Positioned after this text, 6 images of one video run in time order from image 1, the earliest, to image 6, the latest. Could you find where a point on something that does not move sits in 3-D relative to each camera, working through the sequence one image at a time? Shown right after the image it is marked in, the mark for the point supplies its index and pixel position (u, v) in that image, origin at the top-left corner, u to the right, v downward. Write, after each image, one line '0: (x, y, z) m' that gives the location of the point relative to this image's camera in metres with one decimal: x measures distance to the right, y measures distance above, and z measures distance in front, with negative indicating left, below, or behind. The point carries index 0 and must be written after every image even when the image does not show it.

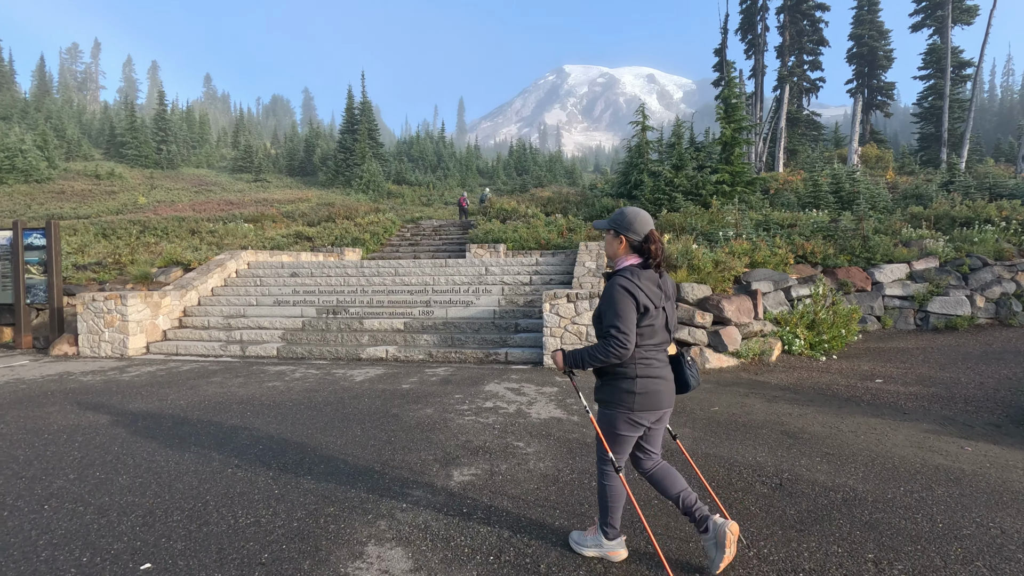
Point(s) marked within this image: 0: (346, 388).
0: (-2.1, -1.3, +6.8) m
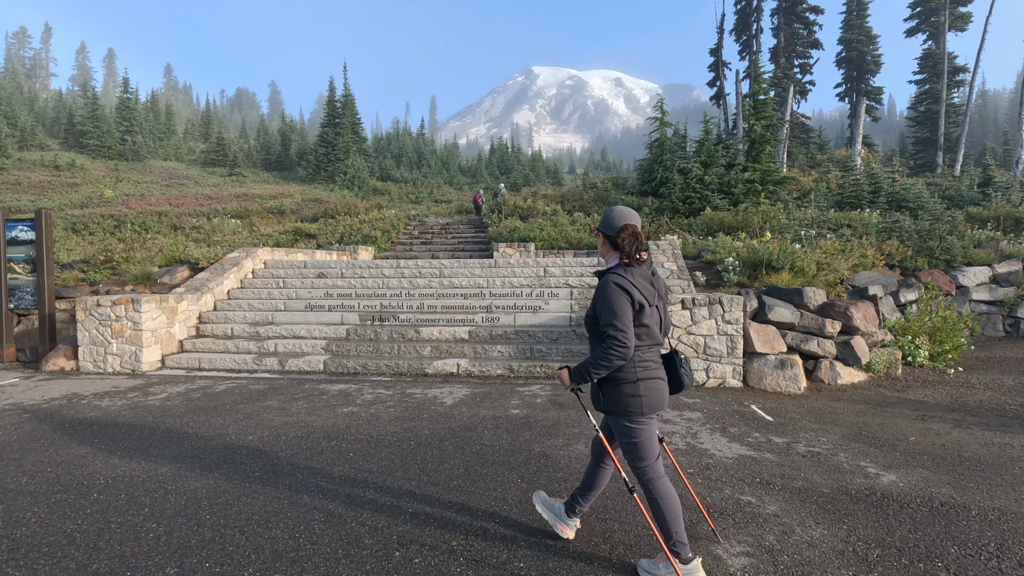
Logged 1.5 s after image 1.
0: (-0.7, -1.3, +5.6) m
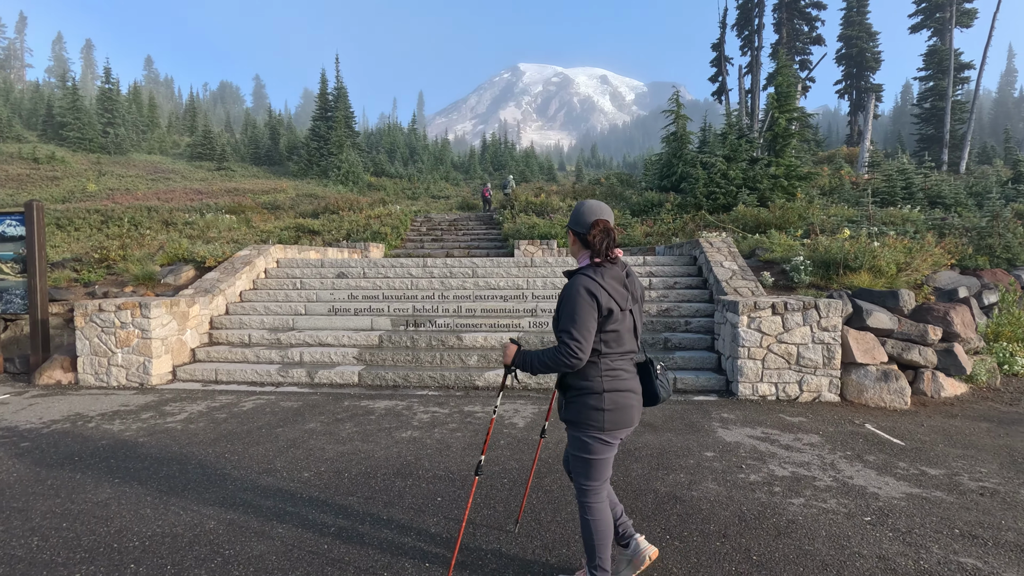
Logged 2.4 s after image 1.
0: (+0.1, -1.4, +4.8) m
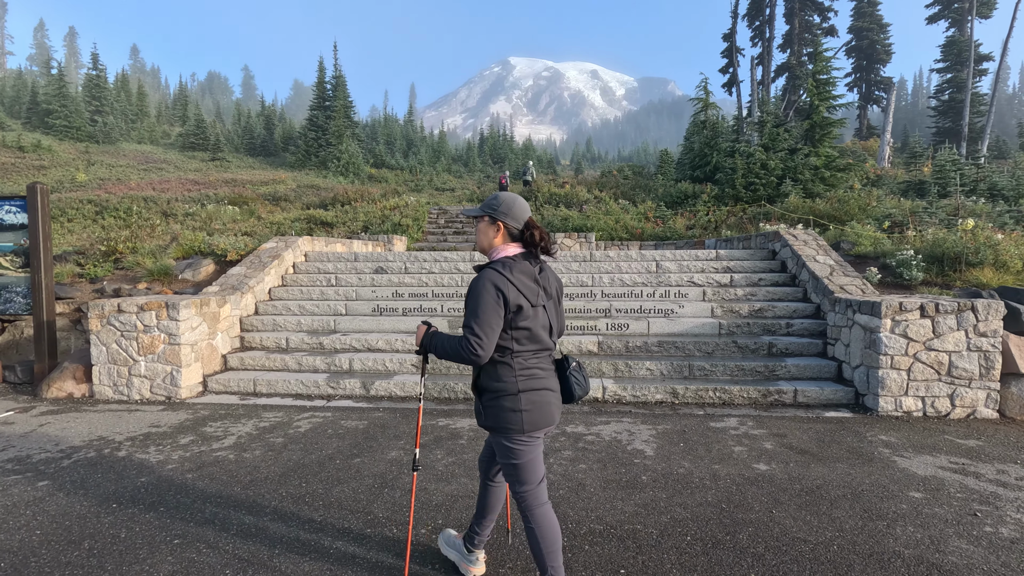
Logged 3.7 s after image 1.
0: (+1.2, -1.4, +3.9) m
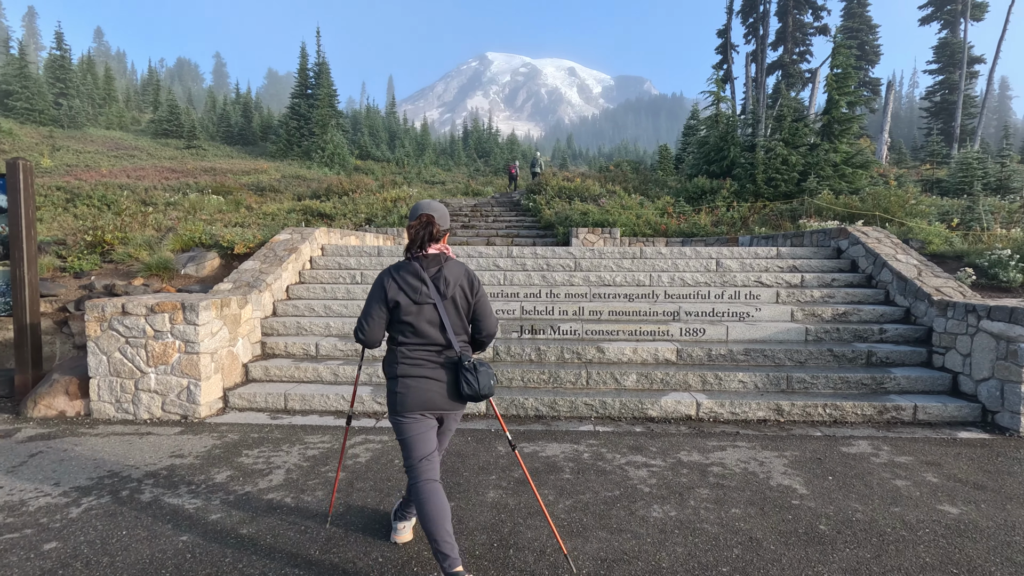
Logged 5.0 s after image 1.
0: (+2.0, -1.4, +3.2) m
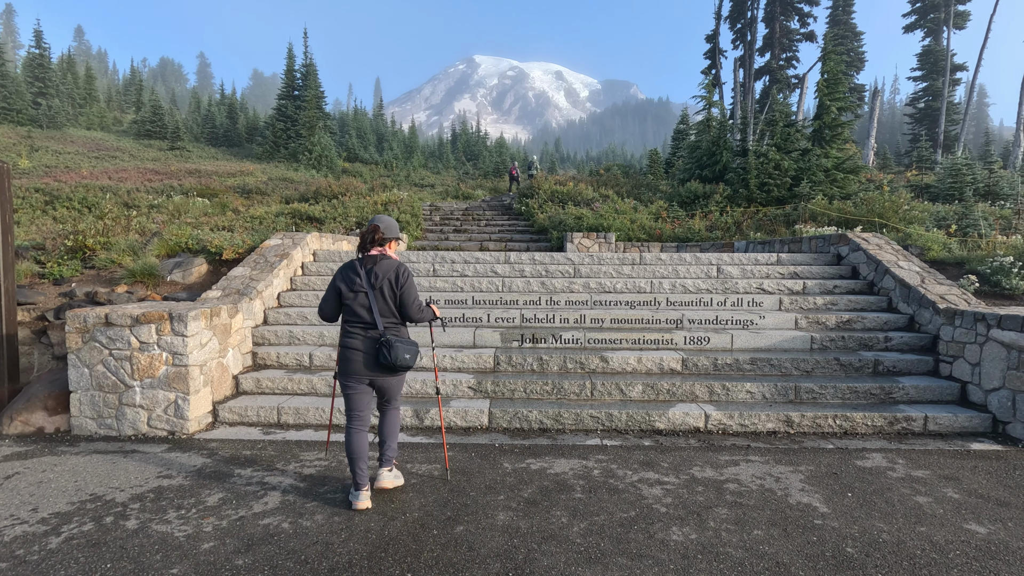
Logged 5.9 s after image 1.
0: (+2.1, -1.5, +3.1) m
